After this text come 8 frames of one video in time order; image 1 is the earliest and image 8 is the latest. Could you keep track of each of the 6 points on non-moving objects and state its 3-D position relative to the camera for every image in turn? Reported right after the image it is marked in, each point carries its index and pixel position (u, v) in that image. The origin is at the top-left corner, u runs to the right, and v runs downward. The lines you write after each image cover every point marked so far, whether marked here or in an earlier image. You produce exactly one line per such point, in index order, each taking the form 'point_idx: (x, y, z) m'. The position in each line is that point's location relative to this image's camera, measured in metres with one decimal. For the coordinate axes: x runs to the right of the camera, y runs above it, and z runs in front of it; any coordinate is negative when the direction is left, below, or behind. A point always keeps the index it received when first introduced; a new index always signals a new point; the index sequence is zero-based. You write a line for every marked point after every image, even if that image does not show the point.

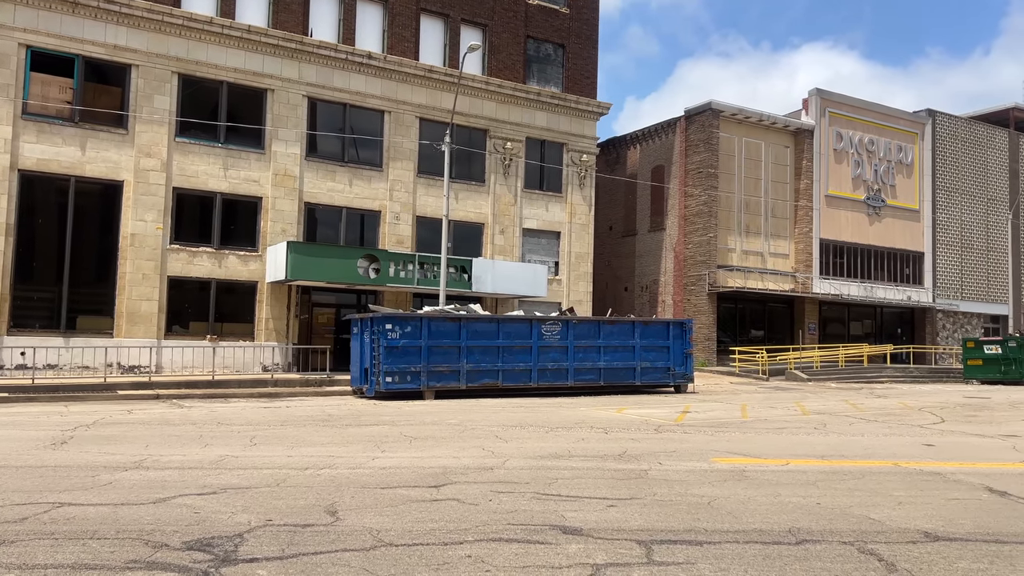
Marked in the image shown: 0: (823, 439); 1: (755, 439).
0: (+5.1, -2.5, +13.3) m
1: (+3.9, -2.5, +13.2) m
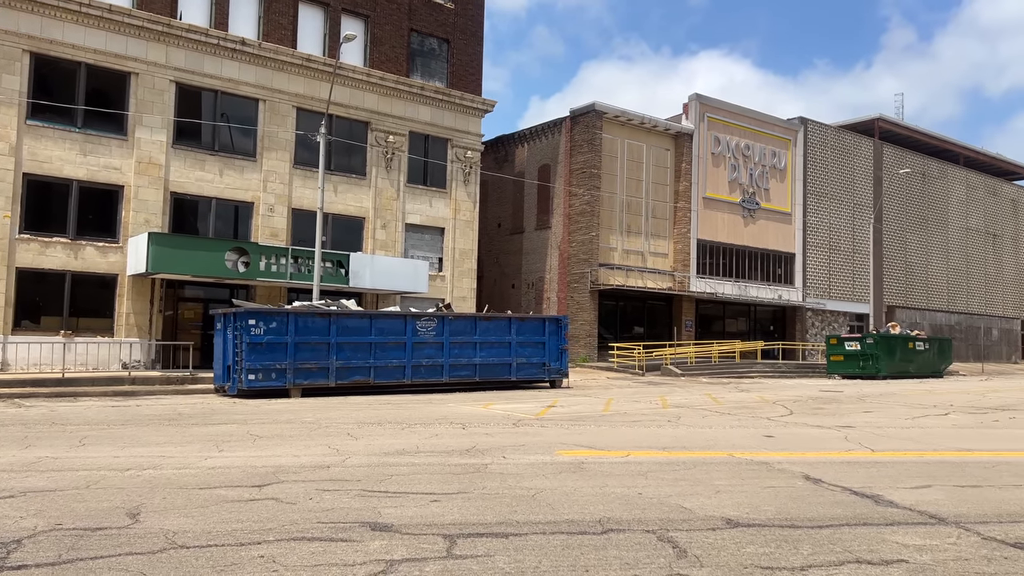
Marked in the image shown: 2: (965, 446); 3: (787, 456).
0: (+2.7, -2.4, +13.7) m
1: (+1.6, -2.4, +13.4) m
2: (+7.3, -2.5, +13.0) m
3: (+3.8, -2.3, +11.2) m
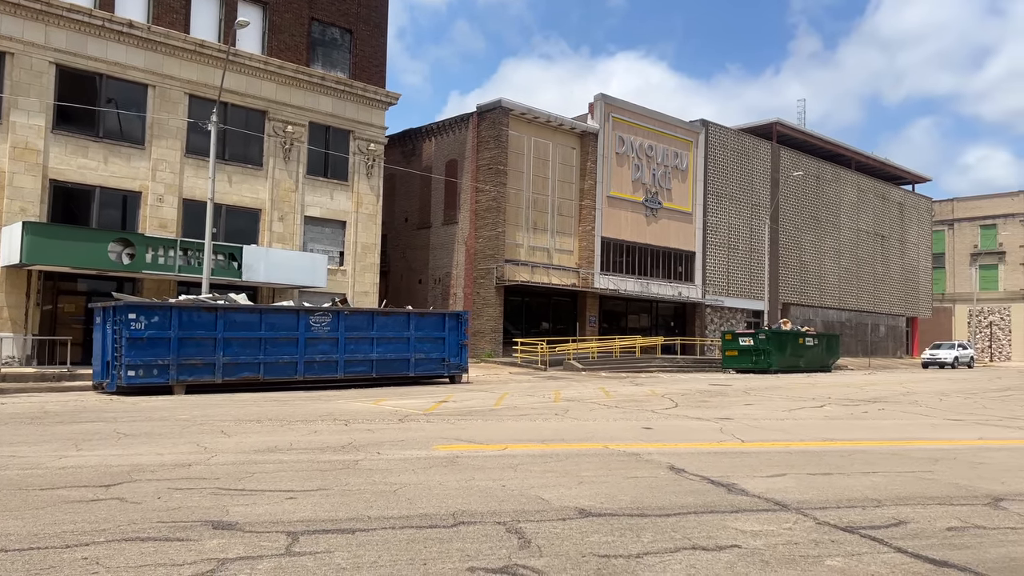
0: (+0.7, -2.4, +13.9) m
1: (-0.4, -2.3, +13.5) m
2: (+5.3, -2.5, +13.6) m
3: (+2.1, -2.2, +11.5) m
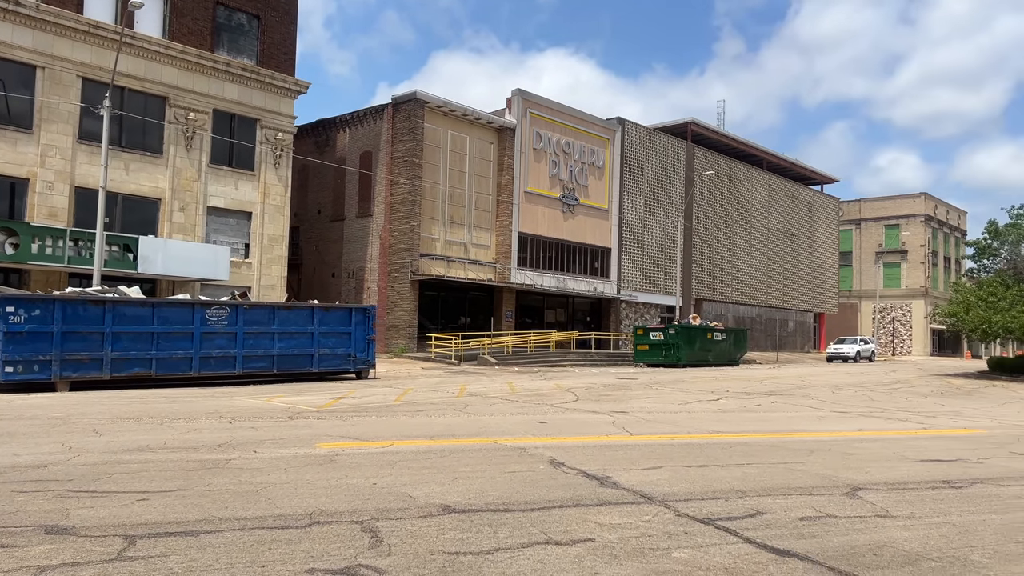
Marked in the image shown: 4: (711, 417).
0: (-1.1, -2.3, +13.8) m
1: (-2.1, -2.2, +13.3) m
2: (+3.5, -2.4, +14.0) m
3: (+0.5, -2.2, +11.5) m
4: (+3.9, -2.5, +15.9) m
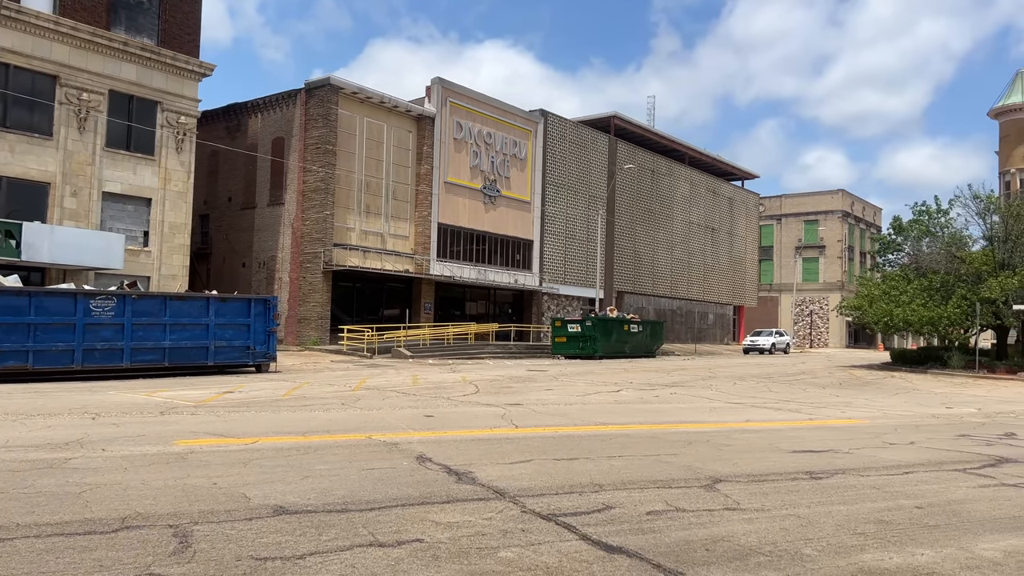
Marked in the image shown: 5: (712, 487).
0: (-3.0, -2.1, +13.4) m
1: (-4.0, -2.0, +12.8) m
2: (+1.6, -2.3, +13.9) m
3: (-1.2, -2.0, +11.2) m
4: (+1.8, -2.4, +15.8) m
5: (+2.0, -2.0, +8.3) m
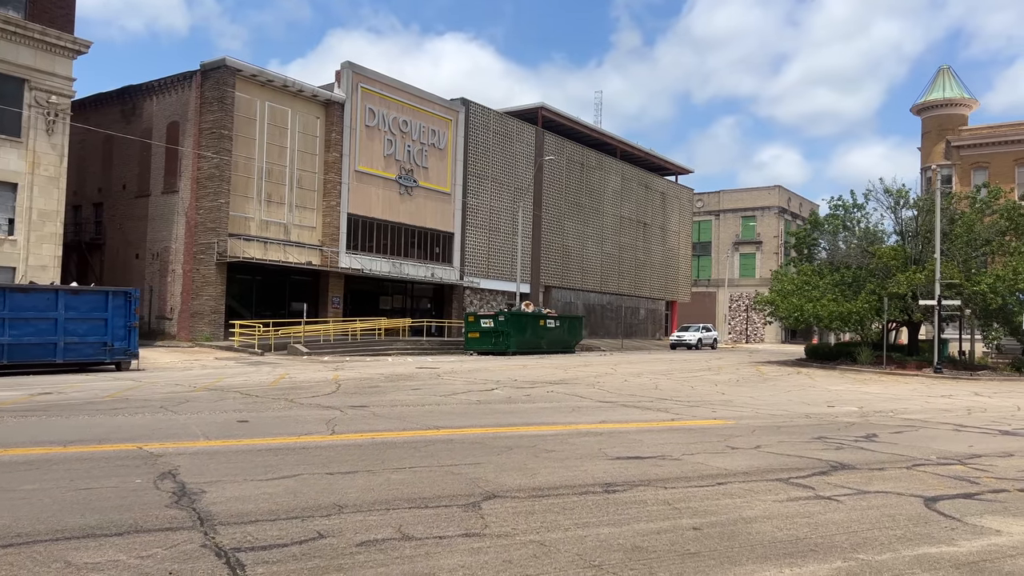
0: (-5.6, -2.0, +12.0) m
1: (-6.6, -1.9, +11.4) m
2: (-1.0, -2.1, +12.8) m
3: (-3.8, -1.9, +9.9) m
4: (-1.0, -2.2, +14.7) m
5: (-0.3, -1.9, +7.2) m
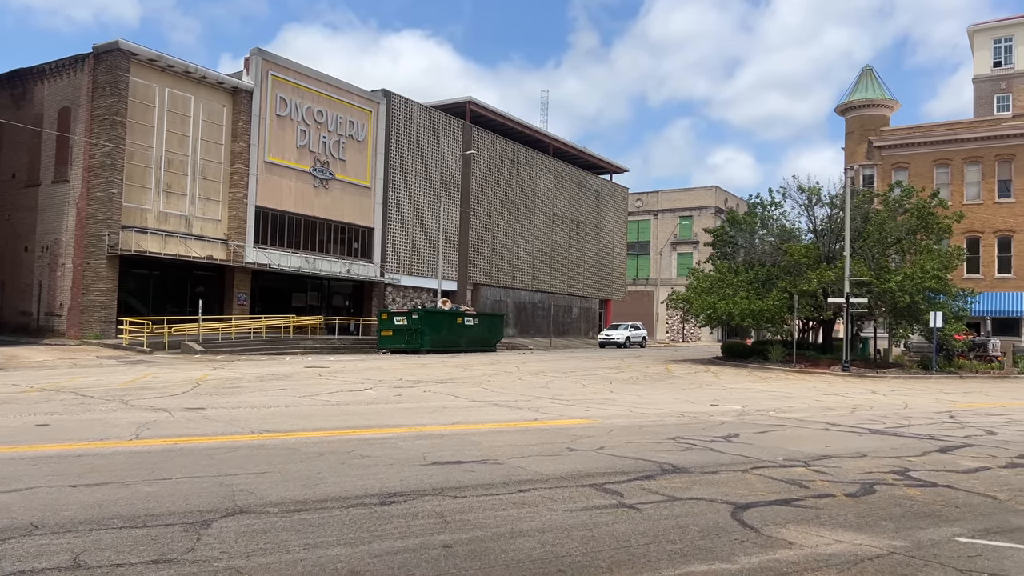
0: (-7.9, -1.8, +10.8) m
1: (-8.8, -1.8, +10.1) m
2: (-3.4, -2.0, +11.8) m
3: (-5.9, -1.8, +8.8) m
4: (-3.4, -2.1, +13.7) m
5: (-2.4, -1.8, +6.3) m
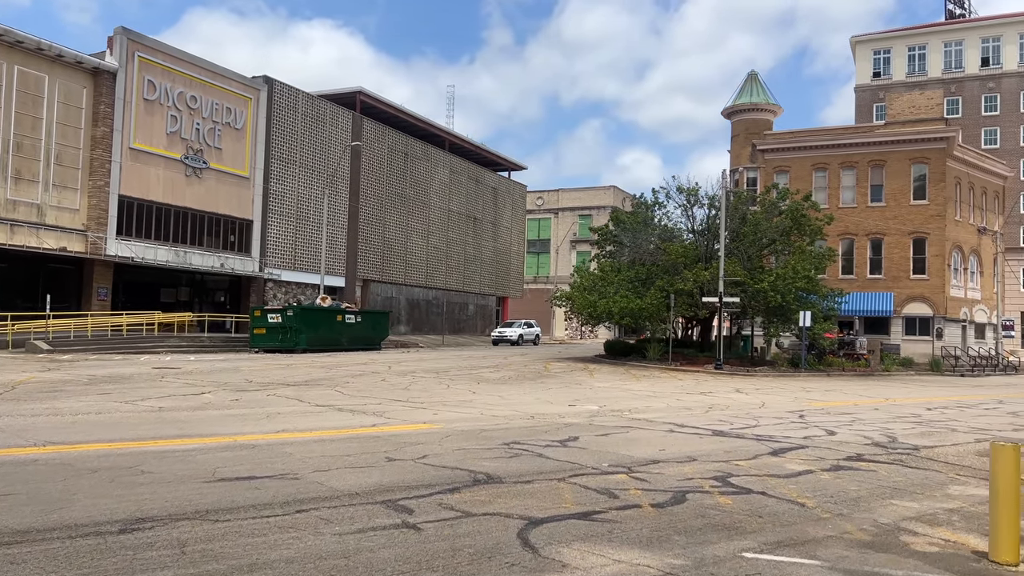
0: (-10.1, -1.7, +9.1) m
1: (-11.0, -1.7, +8.3) m
2: (-5.8, -2.0, +10.7) m
3: (-8.0, -1.7, +7.4) m
4: (-6.0, -2.0, +12.6) m
5: (-4.1, -1.8, +5.3) m
